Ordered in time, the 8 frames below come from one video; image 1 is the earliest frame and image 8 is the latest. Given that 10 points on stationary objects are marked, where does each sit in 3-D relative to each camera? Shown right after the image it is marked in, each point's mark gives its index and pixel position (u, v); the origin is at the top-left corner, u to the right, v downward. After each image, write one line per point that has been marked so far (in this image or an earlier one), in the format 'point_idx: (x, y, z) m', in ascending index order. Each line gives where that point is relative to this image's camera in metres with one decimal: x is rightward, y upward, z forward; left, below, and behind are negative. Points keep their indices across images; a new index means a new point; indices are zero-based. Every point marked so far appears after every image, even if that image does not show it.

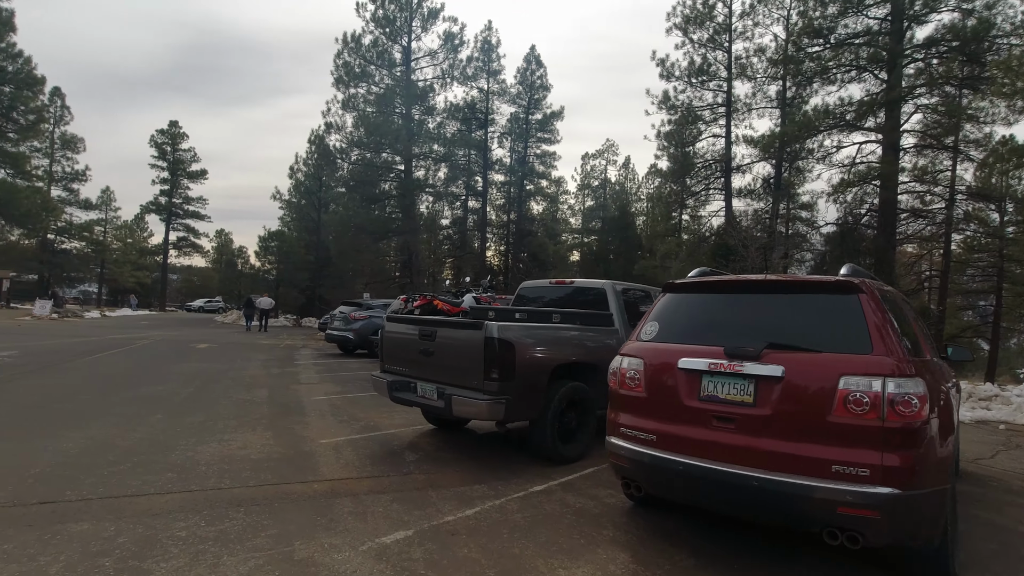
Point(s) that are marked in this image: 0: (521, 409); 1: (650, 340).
0: (+0.1, -1.3, +5.8) m
1: (+1.1, -0.4, +4.2) m
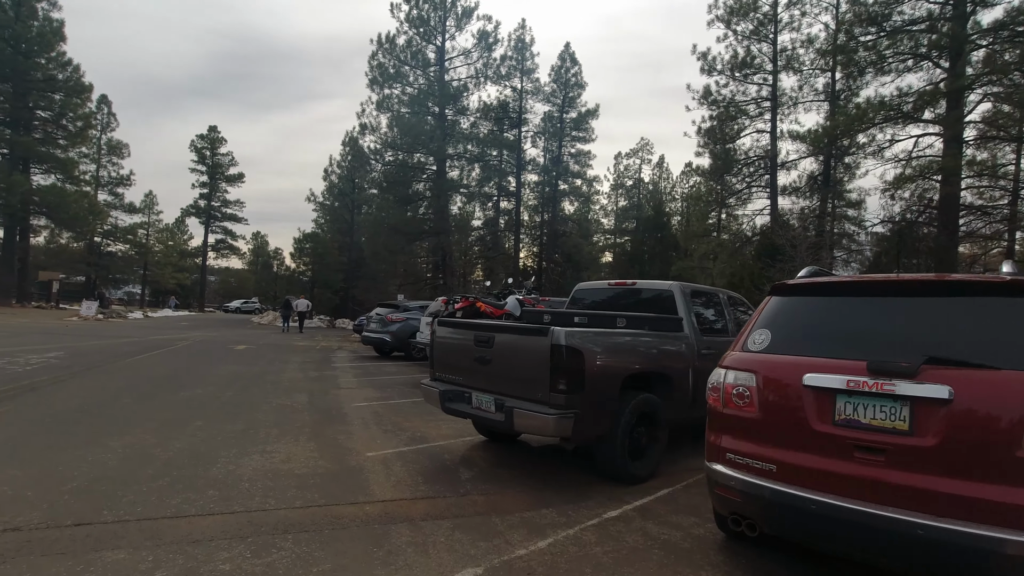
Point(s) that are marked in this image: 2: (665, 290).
0: (+0.7, -1.3, +5.2) m
1: (+1.6, -0.4, +3.5) m
2: (+2.0, 0.0, +7.1) m
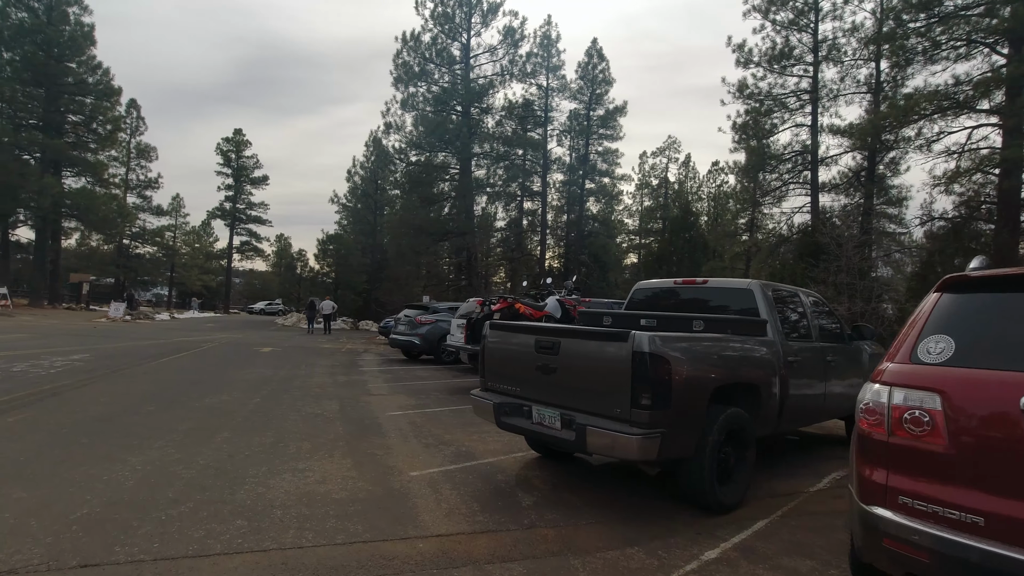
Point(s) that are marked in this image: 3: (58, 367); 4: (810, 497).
0: (+1.3, -1.3, +4.4) m
1: (+2.2, -0.4, +2.7) m
2: (+2.7, 0.0, +6.3) m
3: (-9.9, -1.7, +11.8) m
4: (+3.0, -2.1, +5.4) m
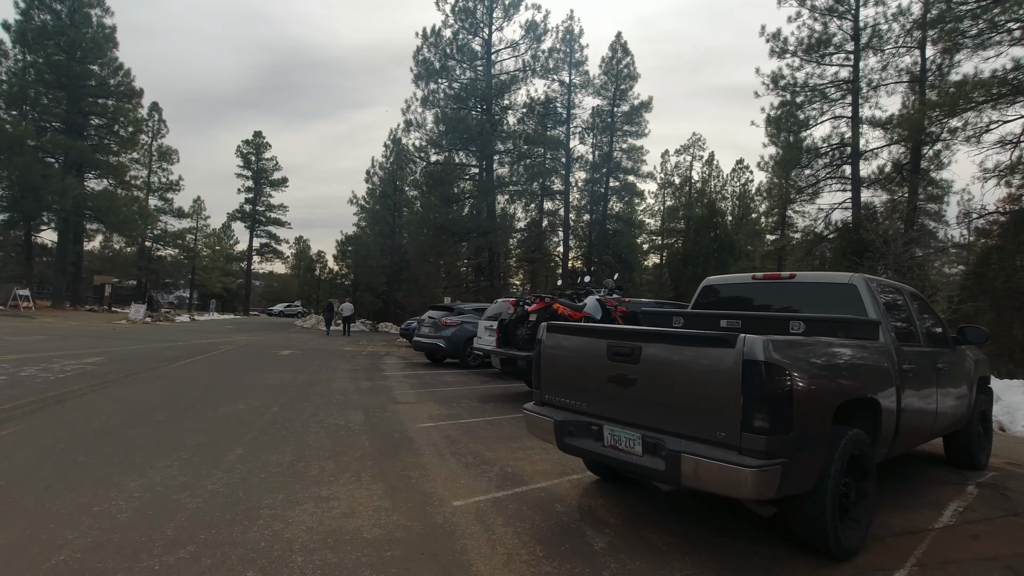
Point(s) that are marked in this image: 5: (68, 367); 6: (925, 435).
0: (+1.8, -1.2, +3.5) m
1: (+2.6, -0.3, +1.8) m
2: (+3.2, +0.1, +5.3) m
3: (-9.2, -1.7, +11.2) m
4: (+3.5, -2.0, +4.4) m
5: (-9.6, -1.7, +11.6) m
6: (+4.2, -1.5, +5.5) m
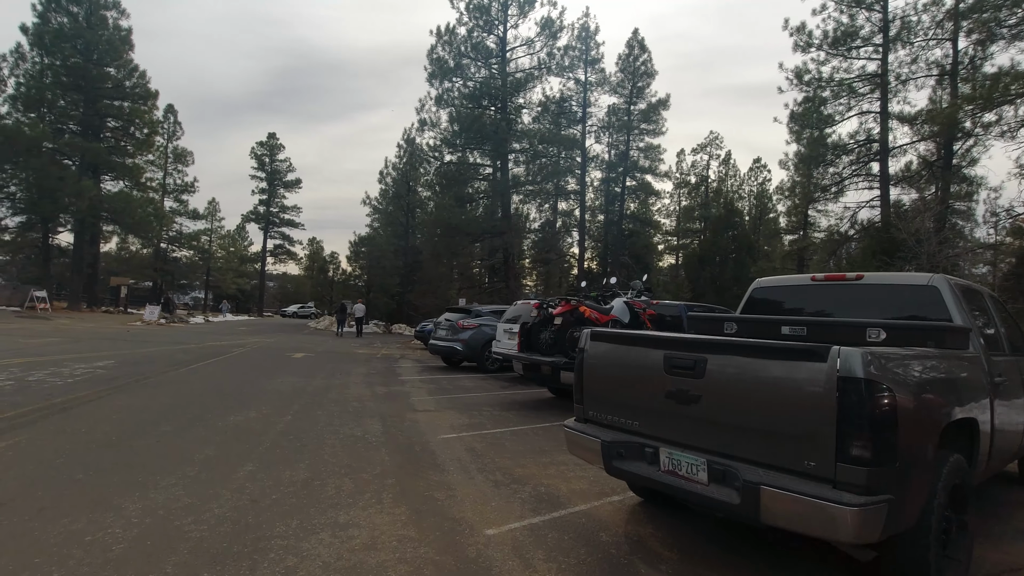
0: (+2.1, -1.3, +2.9) m
1: (+2.8, -0.3, +1.2) m
2: (+3.5, +0.1, +4.7) m
3: (-8.8, -1.8, +10.9) m
4: (+3.8, -2.1, +3.8) m
5: (-9.1, -1.7, +11.3) m
6: (+4.6, -1.5, +4.9) m
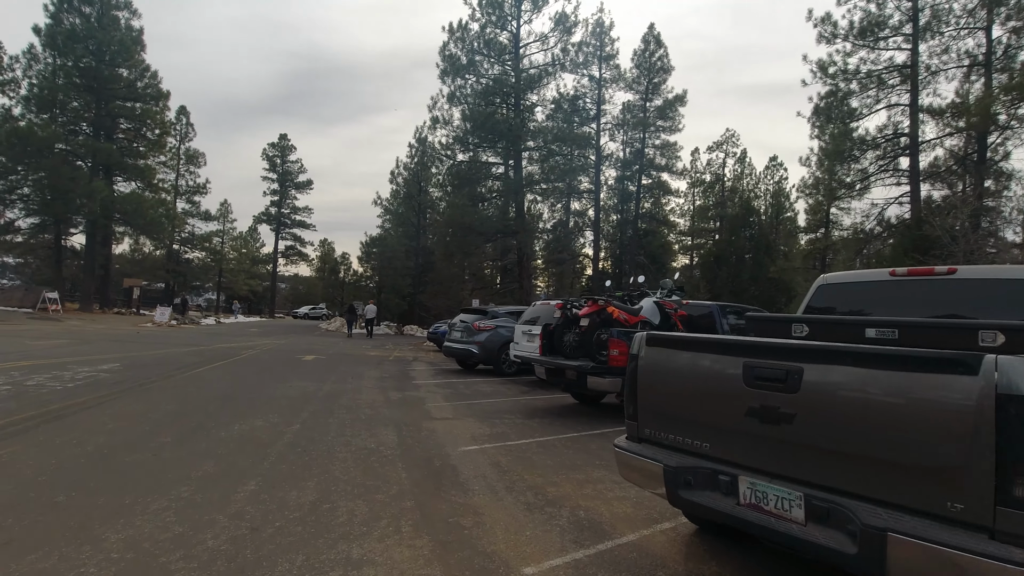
0: (+2.4, -1.2, +2.3) m
1: (+3.1, -0.3, +0.5) m
2: (+3.8, +0.1, +4.0) m
3: (-8.3, -1.8, +10.4) m
4: (+4.1, -2.0, +3.1) m
5: (-8.7, -1.8, +10.8) m
6: (+4.8, -1.5, +4.2) m
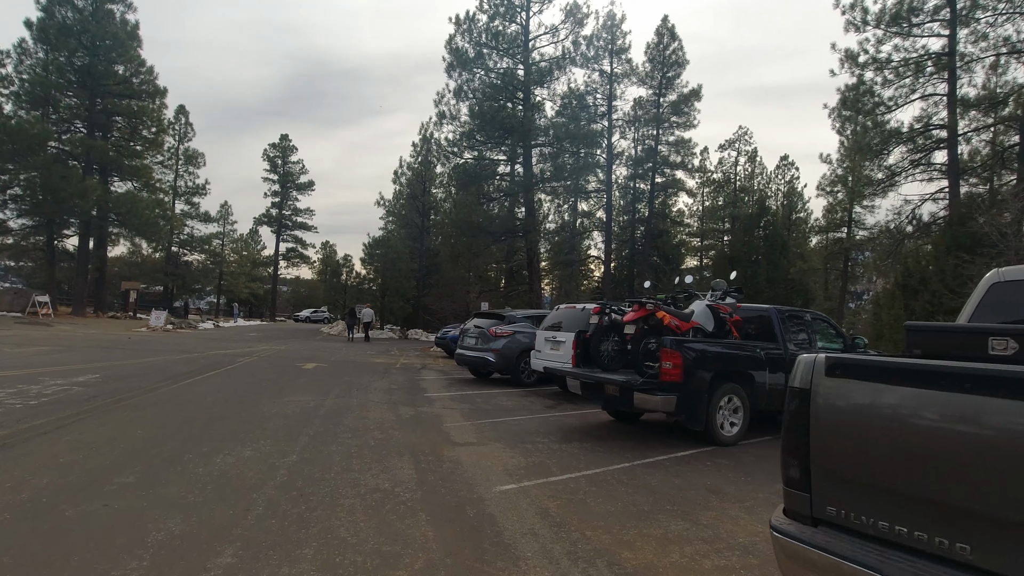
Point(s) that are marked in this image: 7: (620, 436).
0: (+2.8, -1.2, +1.0) m
1: (+3.5, -0.3, -0.8) m
2: (+4.3, +0.1, +2.7) m
3: (-7.9, -1.8, +9.1) m
4: (+4.5, -2.0, +1.8) m
5: (-8.3, -1.8, +9.6) m
6: (+5.3, -1.5, +2.9) m
7: (+1.6, -2.2, +7.9) m
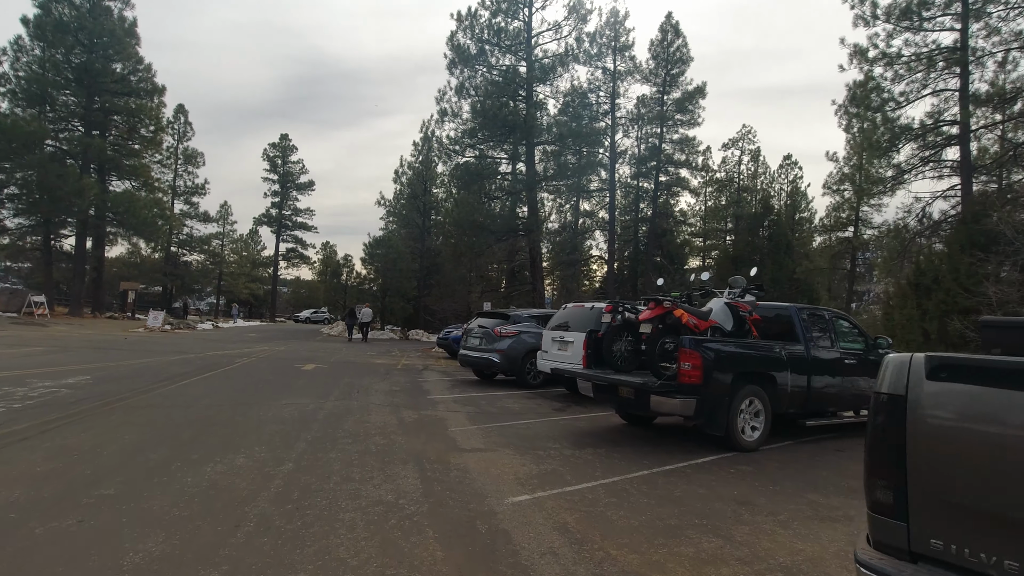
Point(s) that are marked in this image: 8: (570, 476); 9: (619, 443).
0: (+2.9, -1.1, +0.6) m
1: (+3.6, -0.2, -1.2) m
2: (+4.4, +0.1, +2.3) m
3: (-7.7, -1.8, +8.7) m
4: (+4.6, -1.9, +1.4) m
5: (-8.1, -1.8, +9.2) m
6: (+5.4, -1.4, +2.5) m
7: (+1.7, -2.1, +7.5) m
8: (+0.6, -2.0, +5.8) m
9: (+1.5, -2.1, +7.4) m
